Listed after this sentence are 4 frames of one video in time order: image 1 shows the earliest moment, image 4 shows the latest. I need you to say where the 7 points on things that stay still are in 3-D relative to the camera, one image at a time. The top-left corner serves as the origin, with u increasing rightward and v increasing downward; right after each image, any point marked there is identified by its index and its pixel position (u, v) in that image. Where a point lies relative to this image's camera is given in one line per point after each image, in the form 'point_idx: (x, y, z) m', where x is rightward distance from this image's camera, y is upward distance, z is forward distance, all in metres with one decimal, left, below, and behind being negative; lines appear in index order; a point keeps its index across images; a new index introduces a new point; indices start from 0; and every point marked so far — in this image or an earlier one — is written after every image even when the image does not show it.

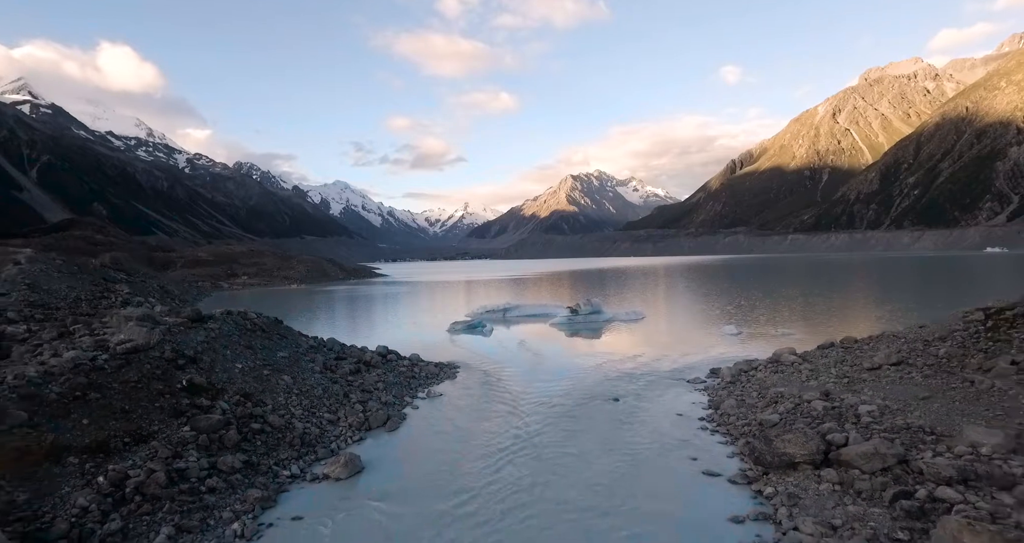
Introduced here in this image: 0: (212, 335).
0: (-6.3, -1.3, +11.4) m
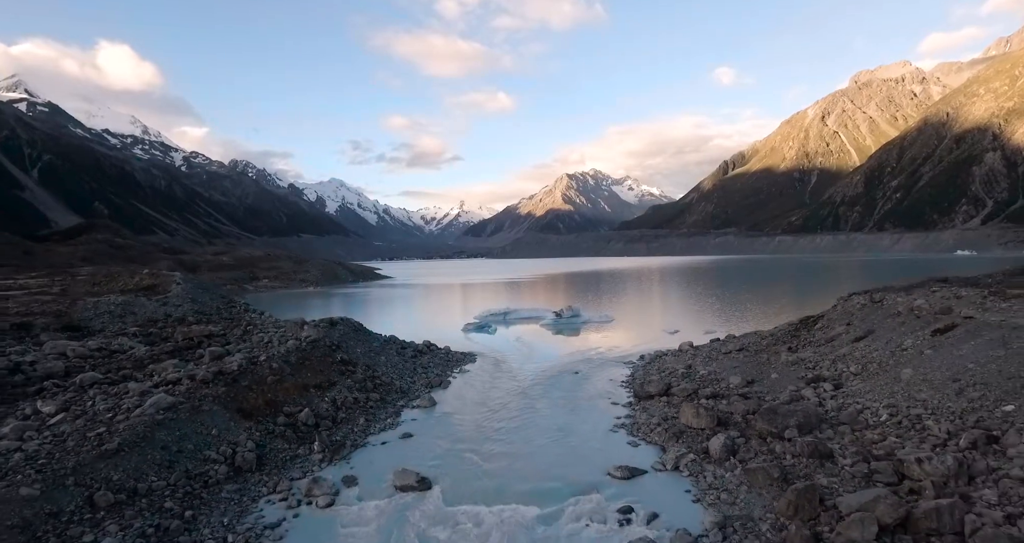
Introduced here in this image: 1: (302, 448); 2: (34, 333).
0: (-6.3, -2.2, +19.5) m
1: (-4.7, -4.0, +12.3) m
2: (-15.4, -2.0, +17.9) m
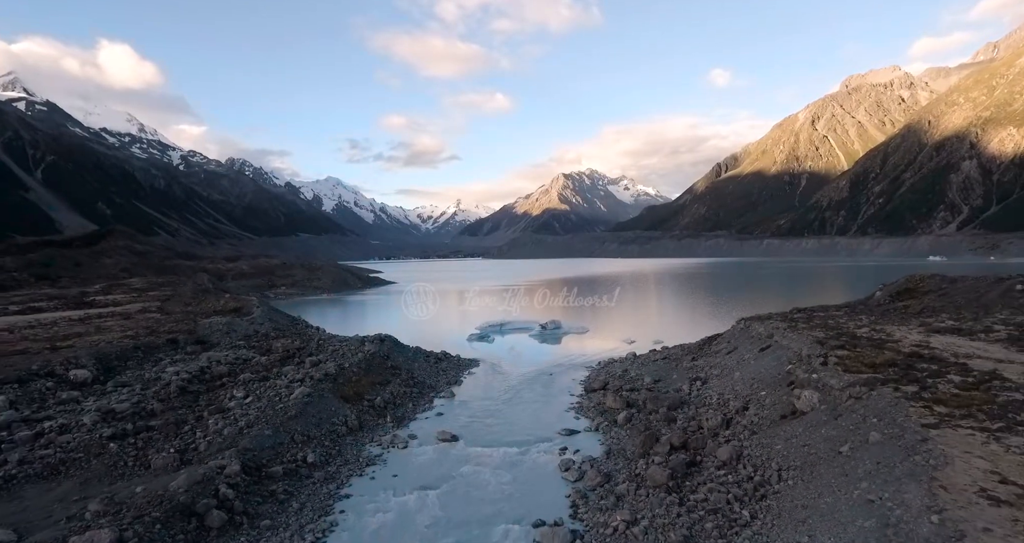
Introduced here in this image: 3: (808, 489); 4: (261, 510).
0: (-6.6, -3.8, +28.0) m
1: (-5.0, -5.6, +20.8) m
2: (-15.7, -3.6, +26.3) m
3: (+6.2, -4.5, +11.4) m
4: (-6.2, -5.8, +13.4) m
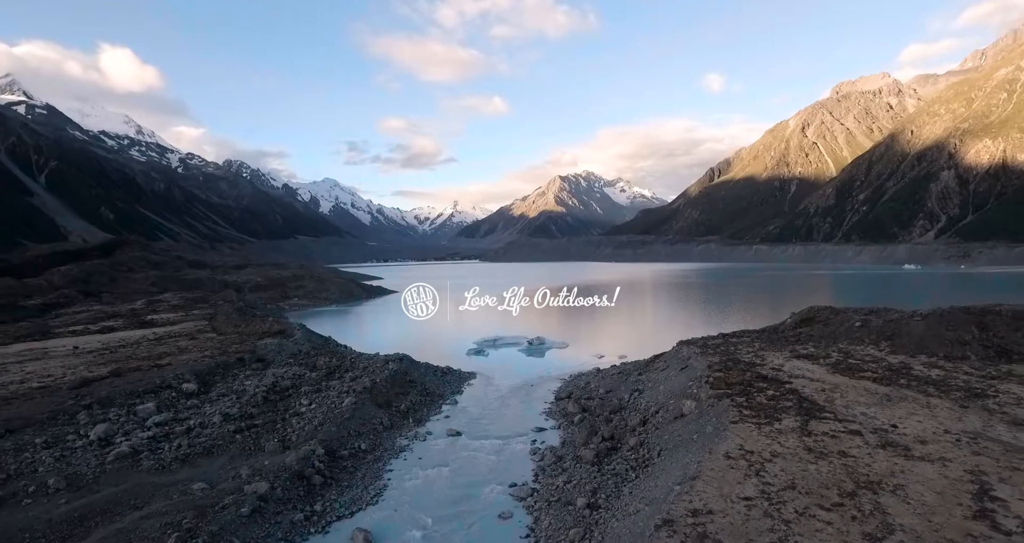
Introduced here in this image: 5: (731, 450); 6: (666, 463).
0: (-7.3, -6.0, +36.0) m
1: (-5.7, -7.8, +28.8) m
2: (-16.4, -5.8, +34.3) m
3: (+5.6, -6.7, +19.6) m
4: (-6.8, -8.0, +21.4) m
5: (+6.5, -5.4, +16.4) m
6: (+5.4, -6.7, +19.1) m
